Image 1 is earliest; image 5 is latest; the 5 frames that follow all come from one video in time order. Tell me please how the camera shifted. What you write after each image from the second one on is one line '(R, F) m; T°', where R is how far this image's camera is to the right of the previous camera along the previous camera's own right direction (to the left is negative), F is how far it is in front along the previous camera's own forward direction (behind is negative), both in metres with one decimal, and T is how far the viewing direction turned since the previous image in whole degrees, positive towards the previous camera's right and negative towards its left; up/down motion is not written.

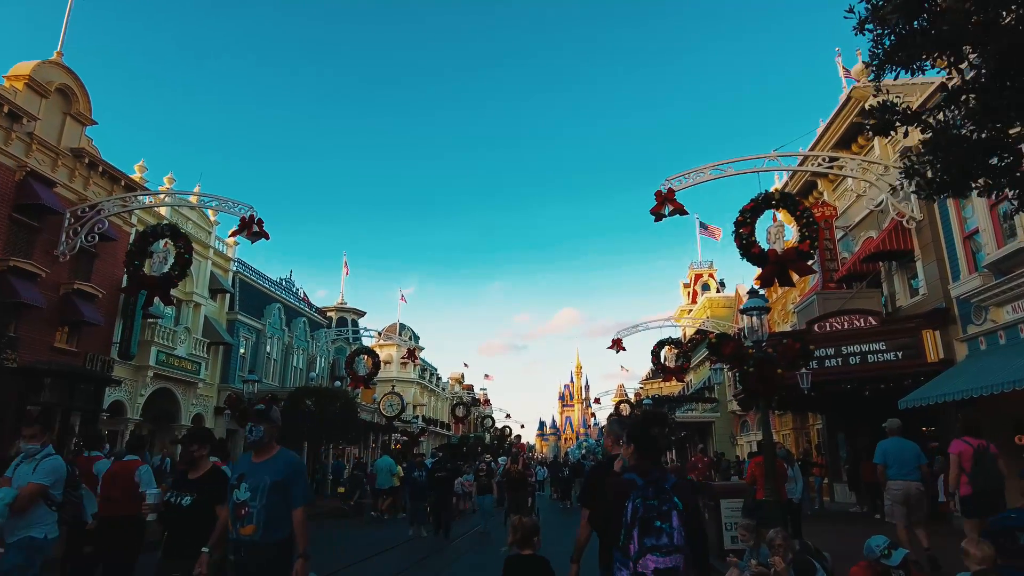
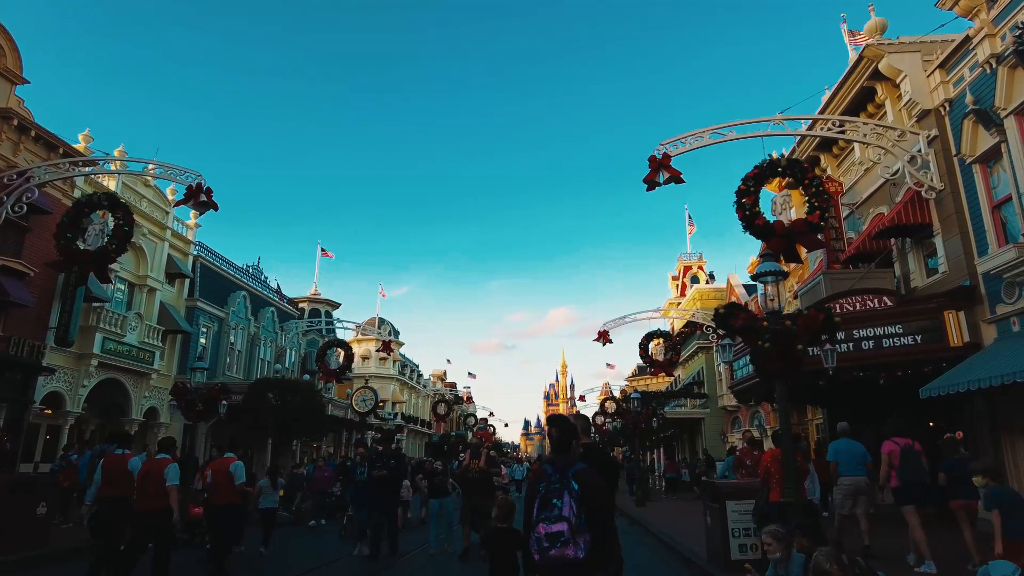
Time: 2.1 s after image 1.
(+0.2, +1.5) m; +1°
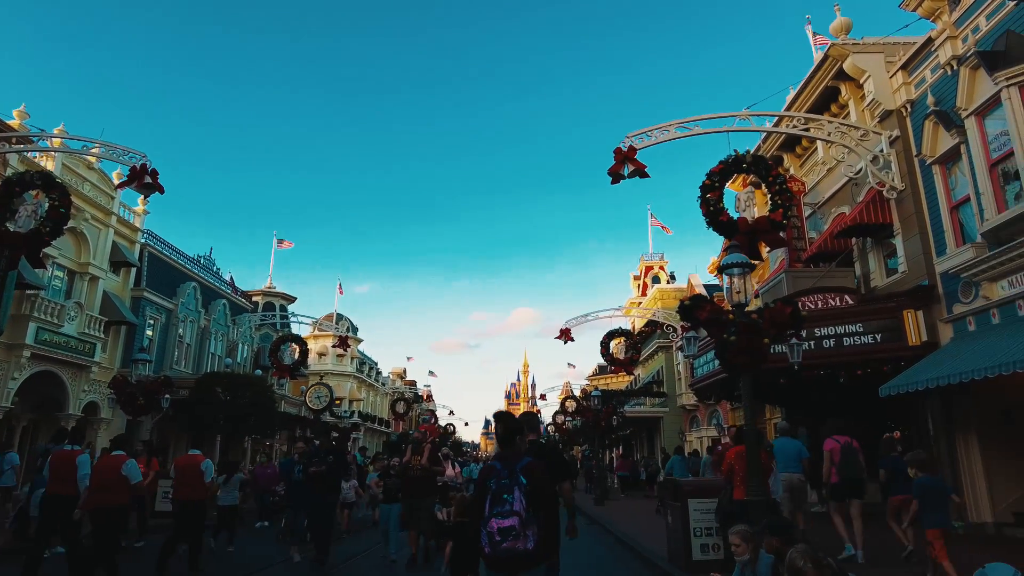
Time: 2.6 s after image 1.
(+0.1, +0.4) m; +3°
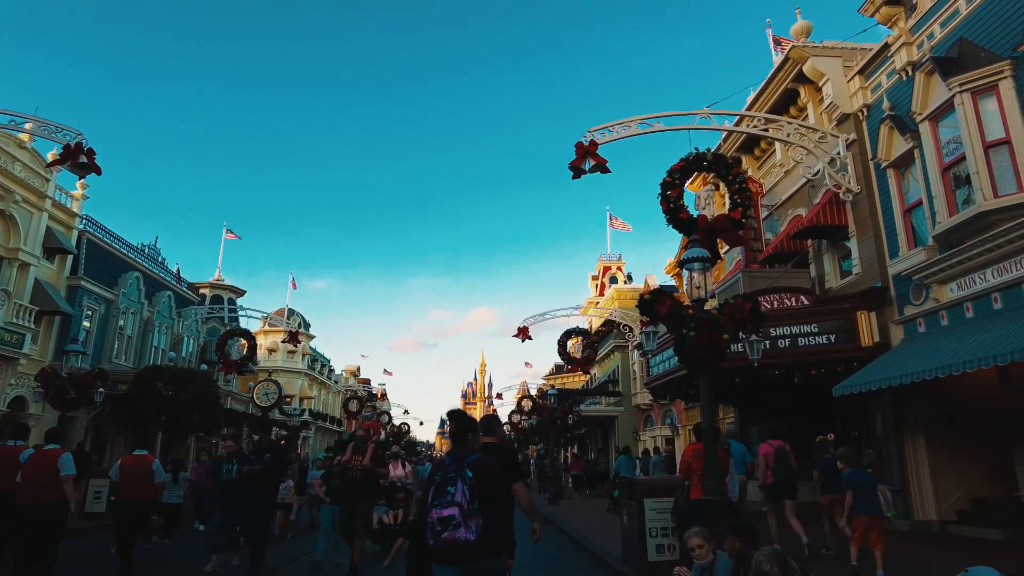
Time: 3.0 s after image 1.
(0.0, +0.3) m; +4°
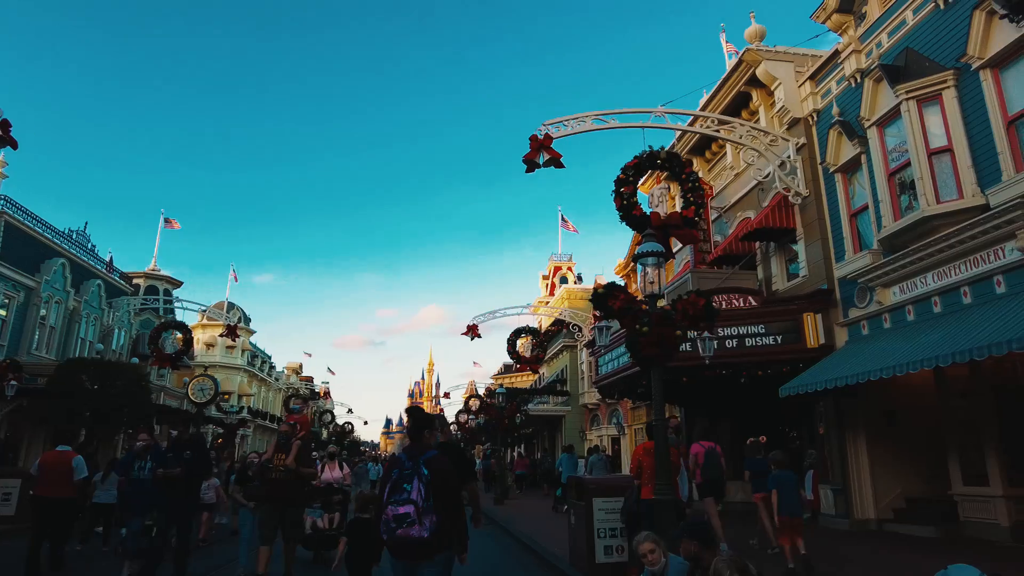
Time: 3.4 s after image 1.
(0.0, +0.3) m; +5°
